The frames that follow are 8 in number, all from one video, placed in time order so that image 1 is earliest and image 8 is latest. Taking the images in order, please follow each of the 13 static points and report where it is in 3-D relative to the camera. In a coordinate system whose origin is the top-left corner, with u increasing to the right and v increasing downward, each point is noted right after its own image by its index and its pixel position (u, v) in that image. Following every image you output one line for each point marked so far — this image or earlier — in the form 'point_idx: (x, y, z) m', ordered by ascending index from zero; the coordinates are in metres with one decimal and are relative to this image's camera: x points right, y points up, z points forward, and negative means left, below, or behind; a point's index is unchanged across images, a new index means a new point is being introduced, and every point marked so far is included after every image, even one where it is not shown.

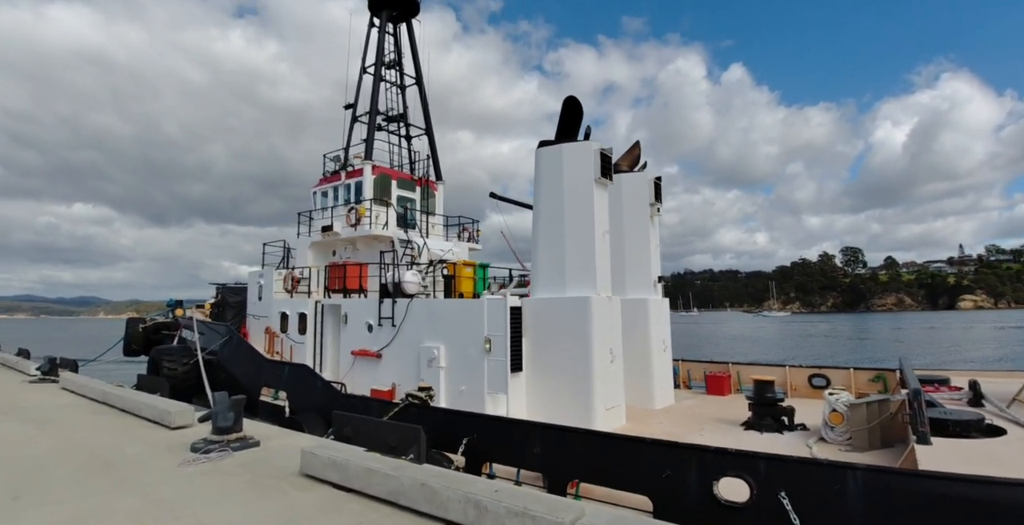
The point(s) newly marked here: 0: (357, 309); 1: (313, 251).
0: (-2.7, -0.8, +9.2) m
1: (-4.5, +0.2, +11.8) m
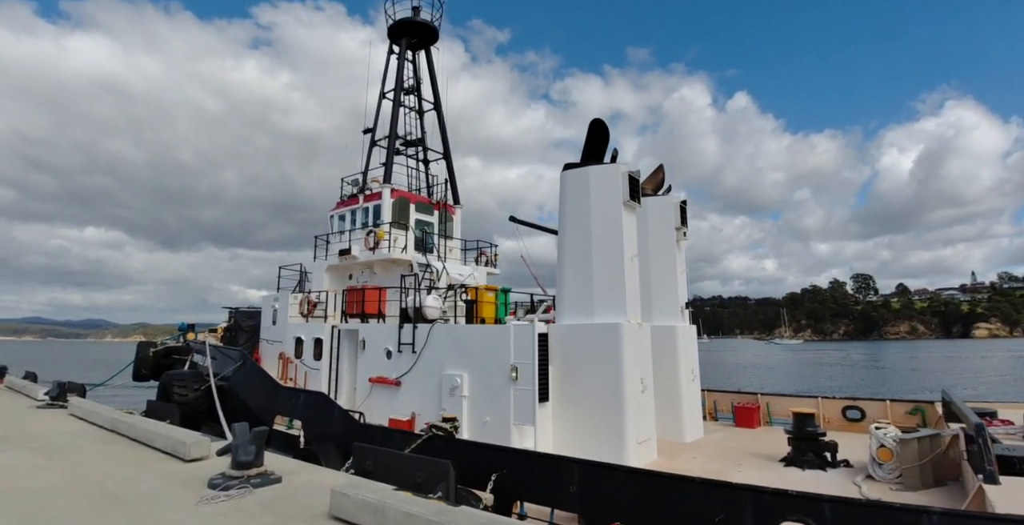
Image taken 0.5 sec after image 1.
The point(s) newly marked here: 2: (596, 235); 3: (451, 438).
0: (-2.4, -1.2, +9.0) m
1: (-4.0, -0.3, +11.6) m
2: (+1.2, +0.4, +7.7) m
3: (-0.7, -2.1, +6.2) m
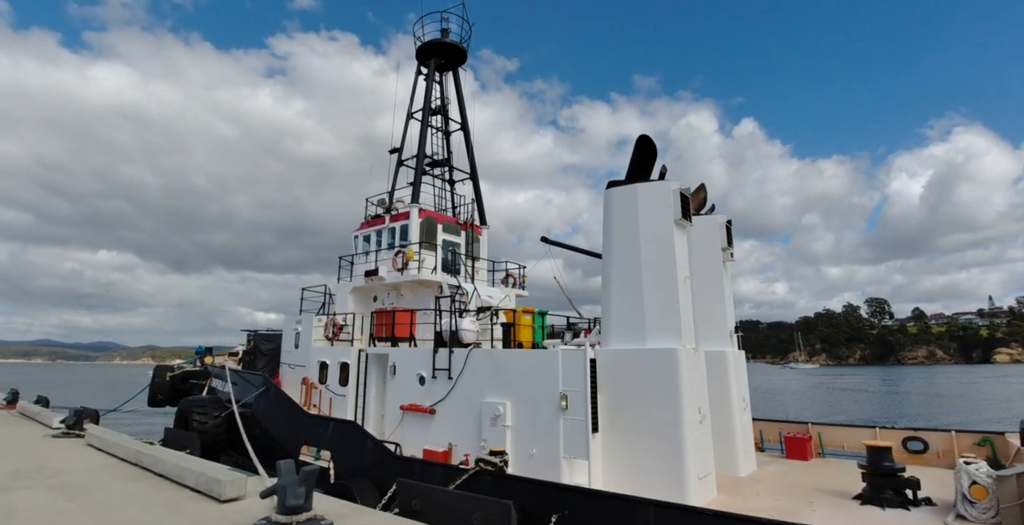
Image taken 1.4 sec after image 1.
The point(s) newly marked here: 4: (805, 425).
0: (-1.7, -1.6, +8.5) m
1: (-3.4, -0.7, +11.2) m
2: (+1.9, +0.1, +7.3) m
3: (-0.1, -2.3, +5.6) m
4: (+6.2, -3.4, +11.0) m
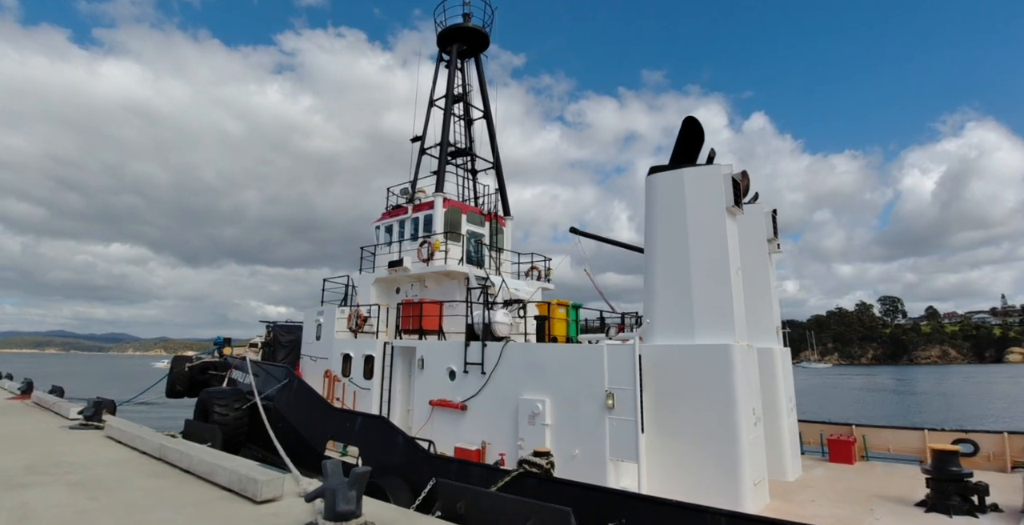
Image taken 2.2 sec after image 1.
0: (-1.2, -1.4, +8.1) m
1: (-2.8, -0.5, +10.9) m
2: (+2.4, +0.2, +6.9) m
3: (+0.3, -2.2, +5.3) m
4: (+6.7, -3.2, +10.5) m
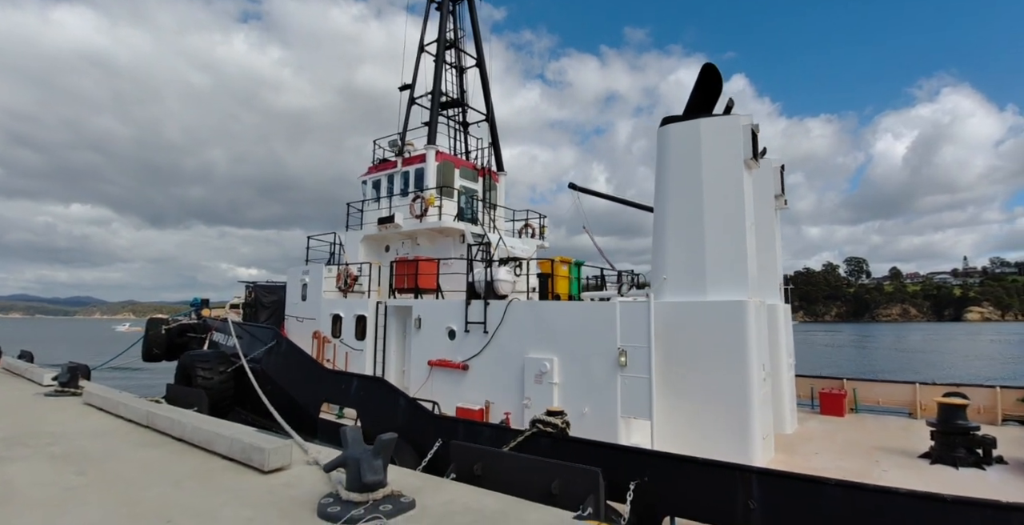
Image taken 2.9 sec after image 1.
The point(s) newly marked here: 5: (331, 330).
0: (-1.2, -0.7, +7.8) m
1: (-2.9, +0.3, +10.4) m
2: (+2.4, +0.8, +6.6) m
3: (+0.5, -1.7, +5.1) m
4: (+6.6, -2.4, +10.7) m
5: (-3.2, -1.2, +9.2) m
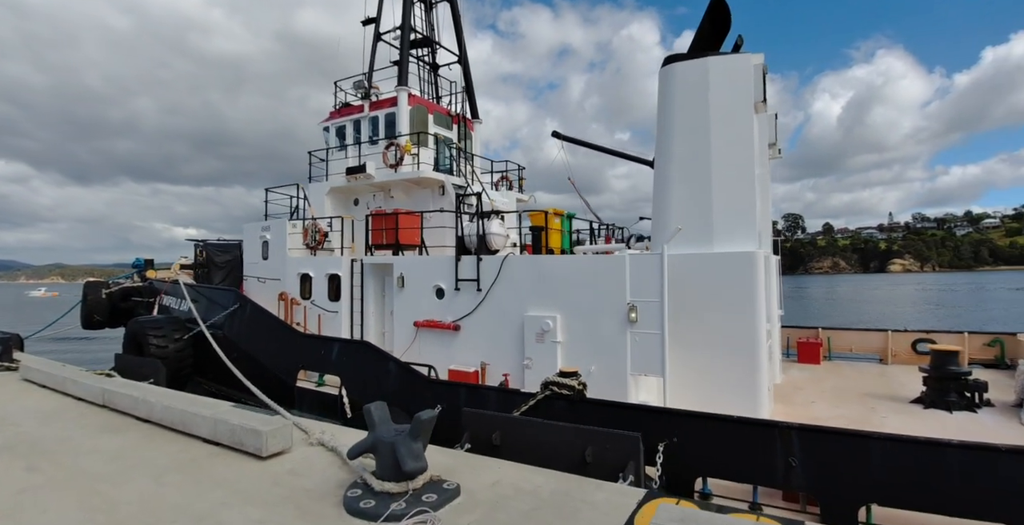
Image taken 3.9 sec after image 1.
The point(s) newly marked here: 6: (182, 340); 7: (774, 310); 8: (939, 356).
0: (-1.3, -0.1, +7.2) m
1: (-3.3, +1.1, +9.5) m
2: (+2.4, +1.4, +6.2) m
3: (+0.6, -1.2, +4.7) m
4: (+6.2, -1.4, +10.9) m
5: (-3.4, -0.5, +8.5) m
6: (-4.9, -1.2, +7.9) m
7: (+3.8, -0.6, +7.6) m
8: (+5.2, -1.1, +6.4) m
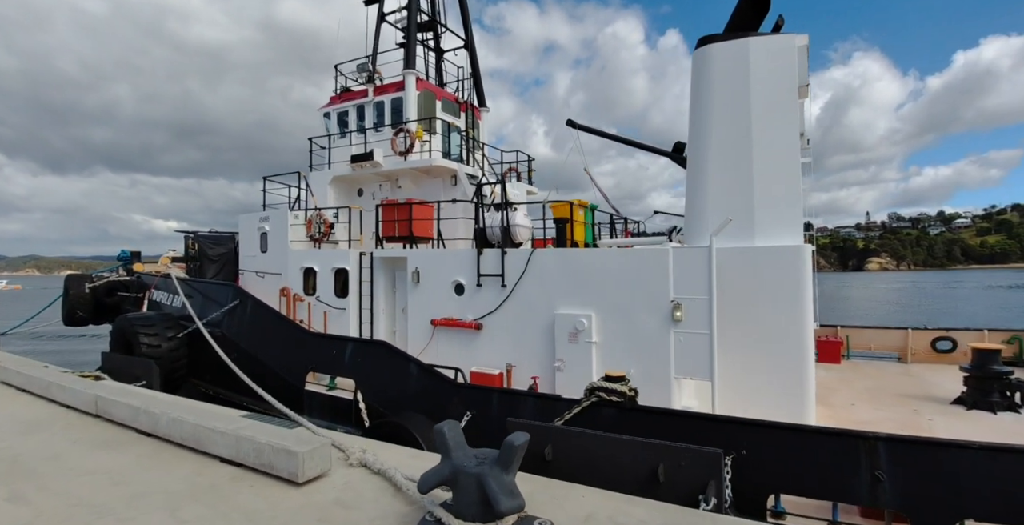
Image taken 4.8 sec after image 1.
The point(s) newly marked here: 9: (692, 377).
0: (-1.0, 0.0, +6.7) m
1: (-3.0, +1.2, +9.0) m
2: (+2.7, +1.5, +5.8) m
3: (+1.0, -1.2, +4.3) m
4: (+6.4, -1.3, +10.6) m
5: (-3.2, -0.4, +7.9) m
6: (-4.6, -1.1, +7.3) m
7: (+4.1, -0.6, +7.2) m
8: (+5.5, -1.1, +6.1) m
9: (+1.8, -1.1, +5.2) m
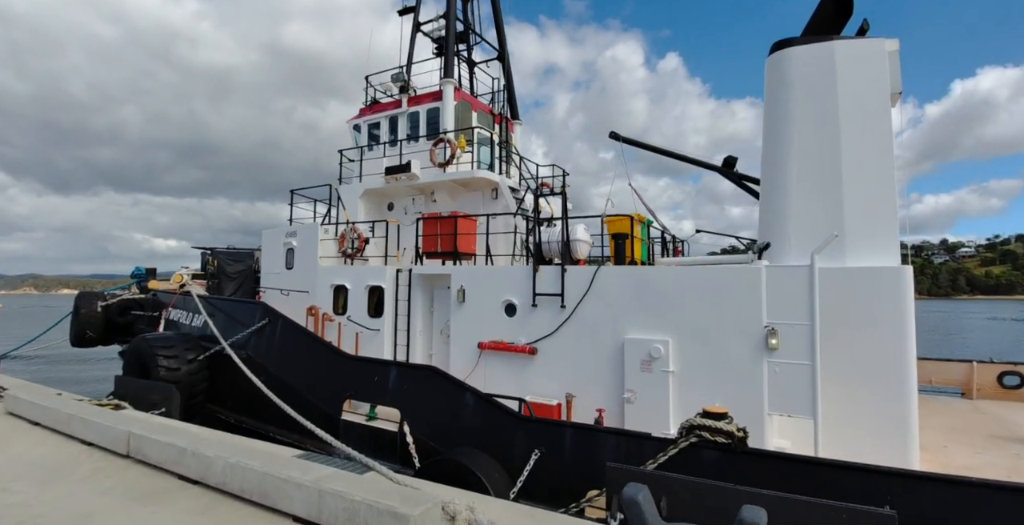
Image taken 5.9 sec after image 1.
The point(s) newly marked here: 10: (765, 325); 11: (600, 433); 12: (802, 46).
0: (-0.4, -0.2, +6.2) m
1: (-2.4, +1.0, +8.5) m
2: (+3.4, +1.2, +5.3) m
3: (+1.6, -1.3, +3.7) m
4: (+7.0, -1.8, +10.0) m
5: (-2.5, -0.6, +7.4) m
6: (-4.0, -1.3, +6.7) m
7: (+4.7, -0.9, +6.7) m
8: (+6.1, -1.4, +5.5) m
9: (+2.4, -1.3, +4.6) m
10: (+2.2, -0.6, +4.7) m
11: (+0.7, -1.3, +4.2) m
12: (+3.1, +2.3, +5.6) m
